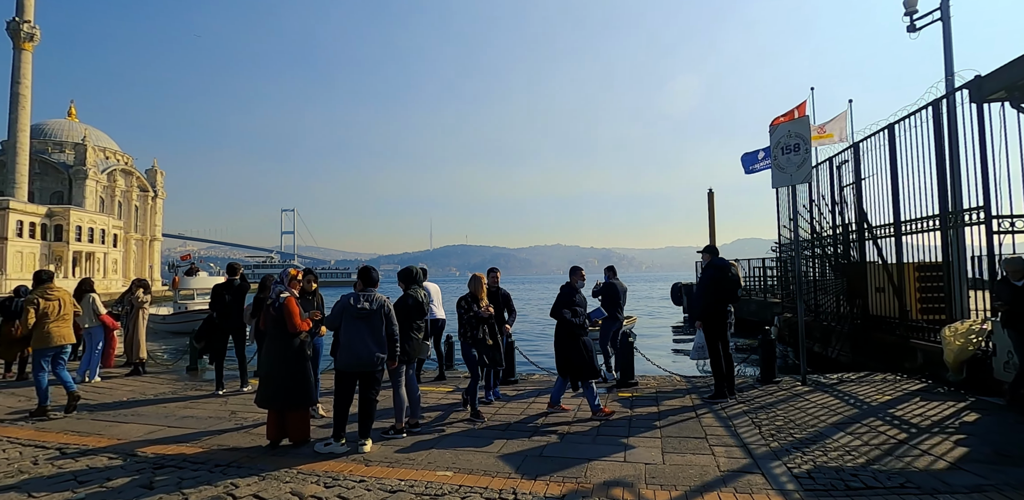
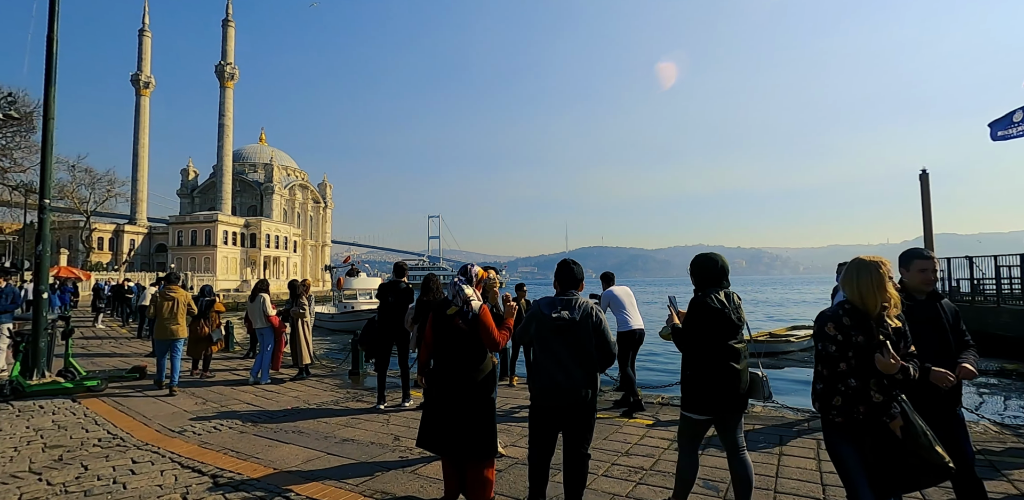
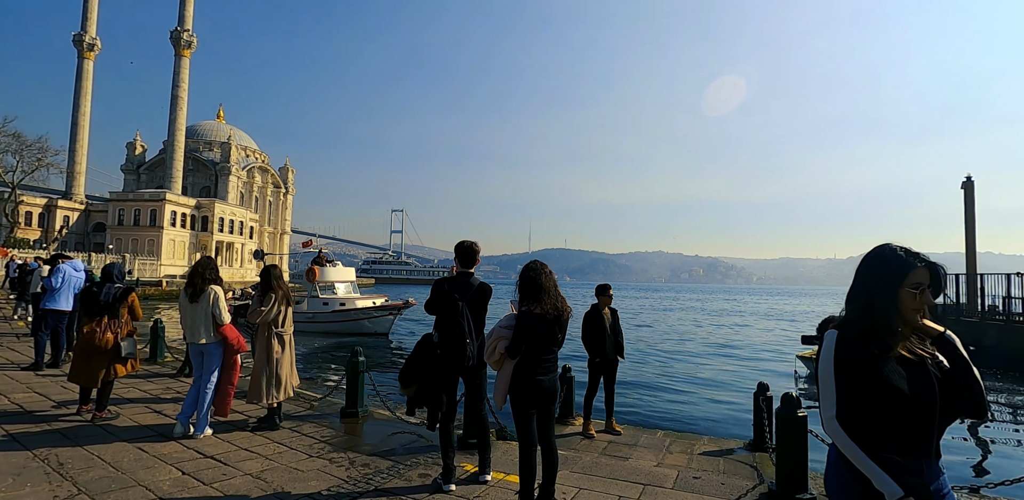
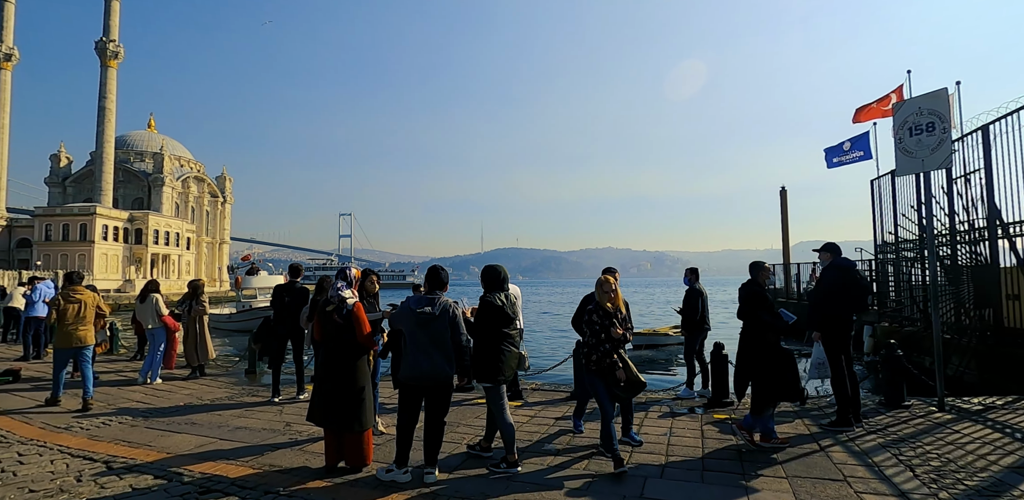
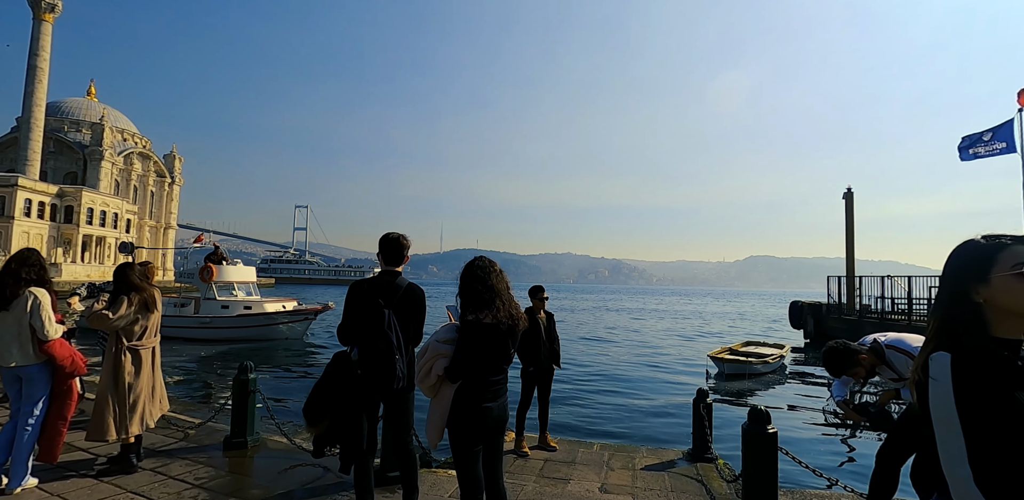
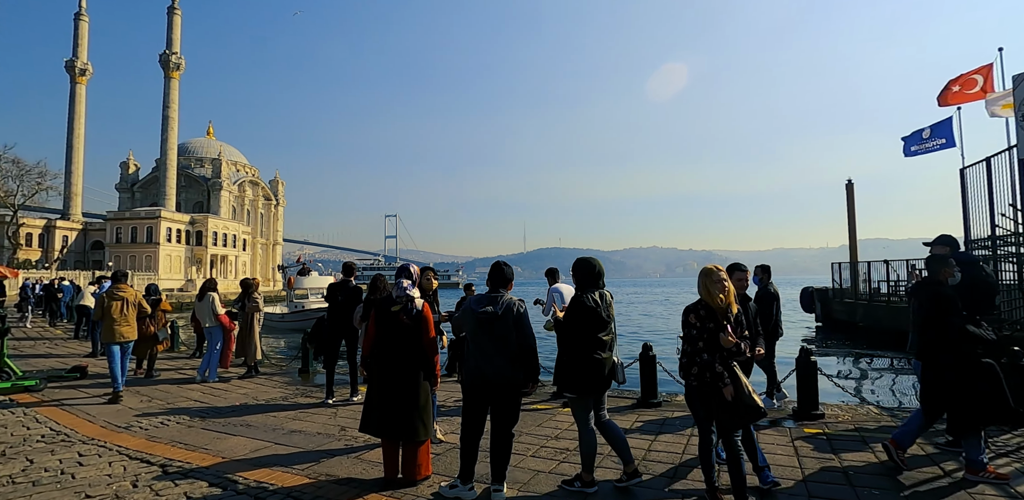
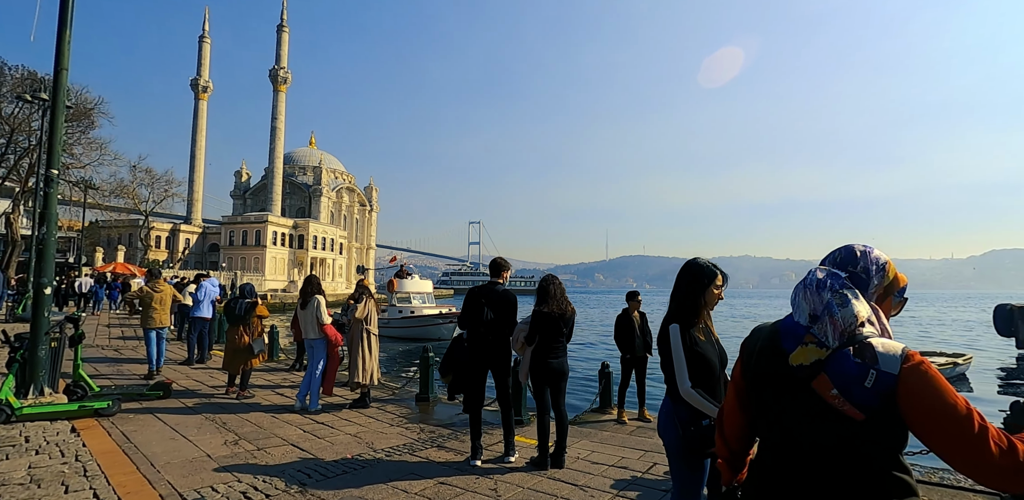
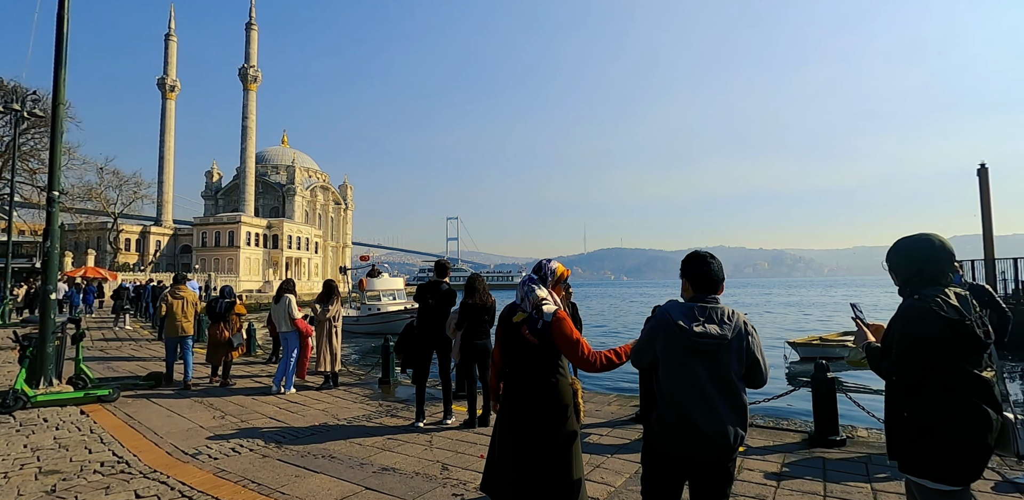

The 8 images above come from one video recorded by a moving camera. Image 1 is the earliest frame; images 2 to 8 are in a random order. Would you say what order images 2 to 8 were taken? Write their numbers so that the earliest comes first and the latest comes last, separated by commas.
4, 6, 2, 8, 7, 3, 5
